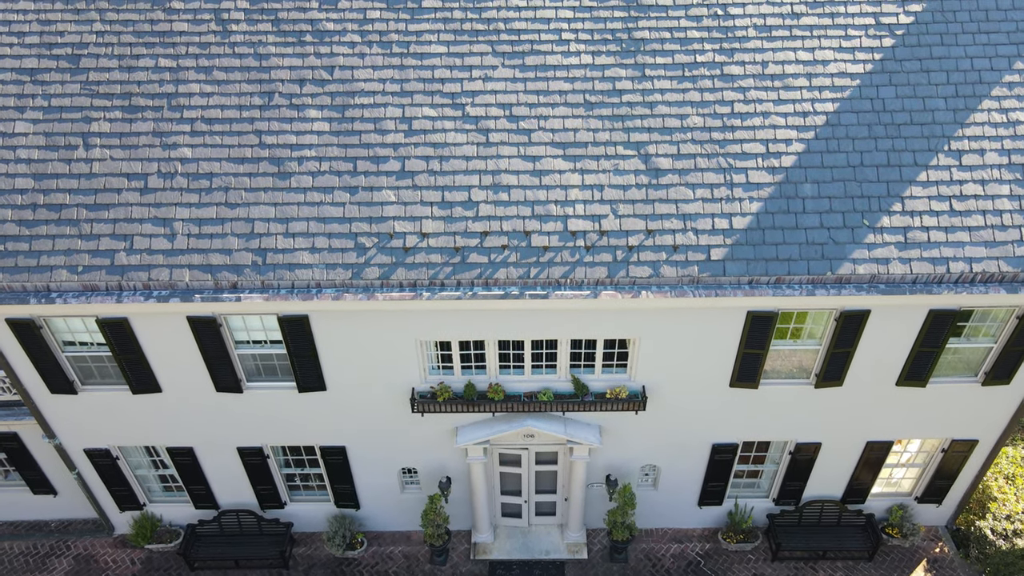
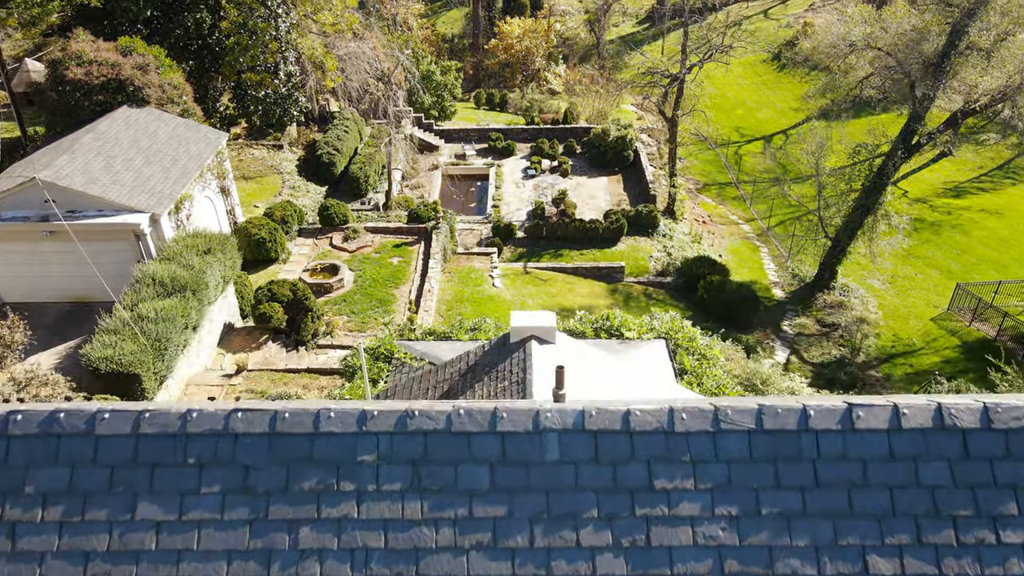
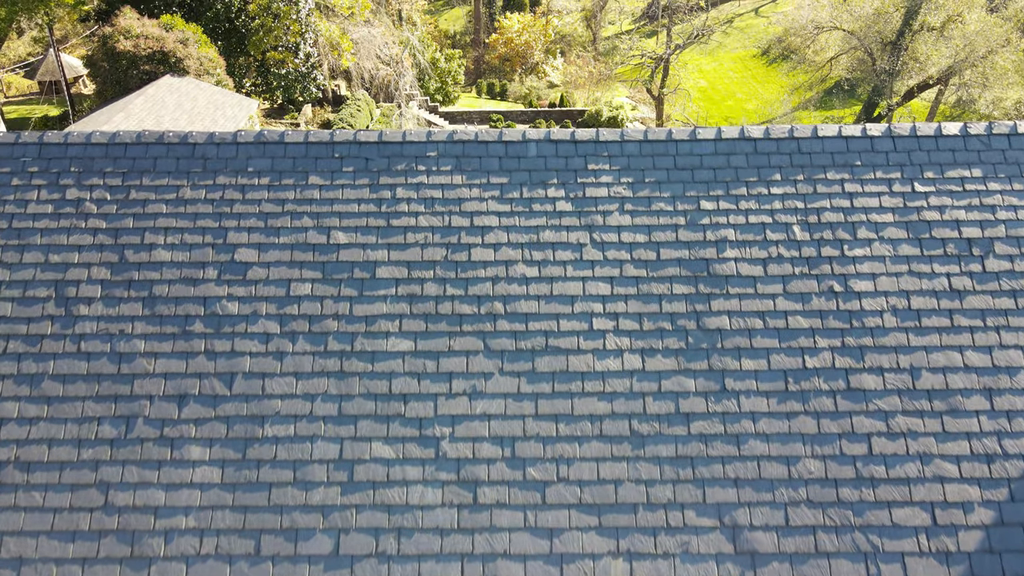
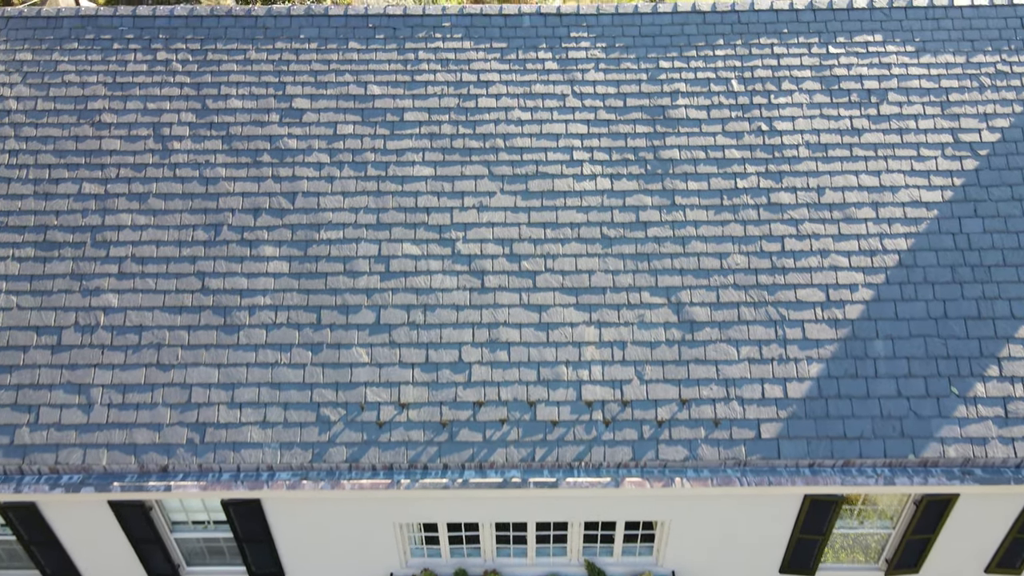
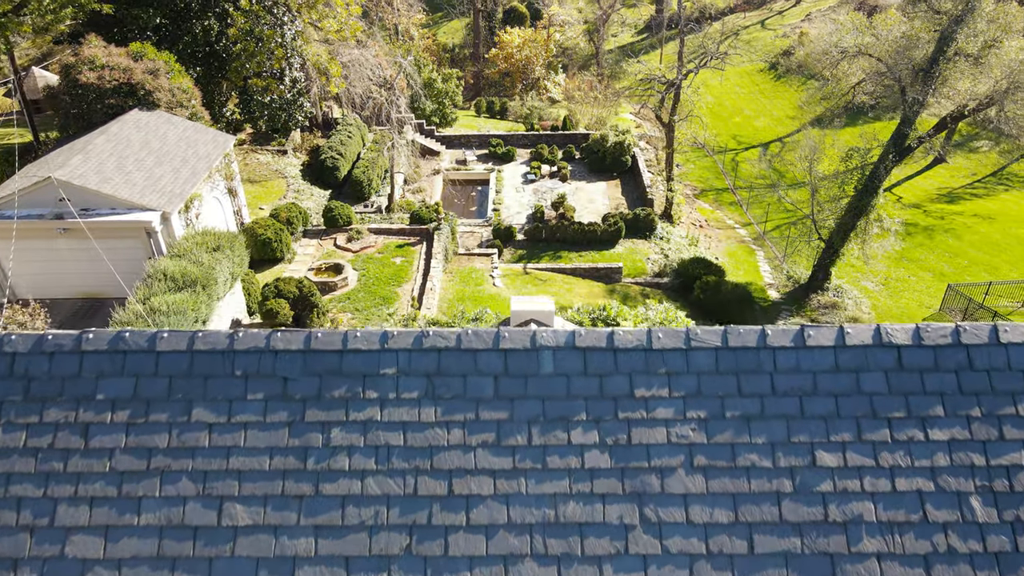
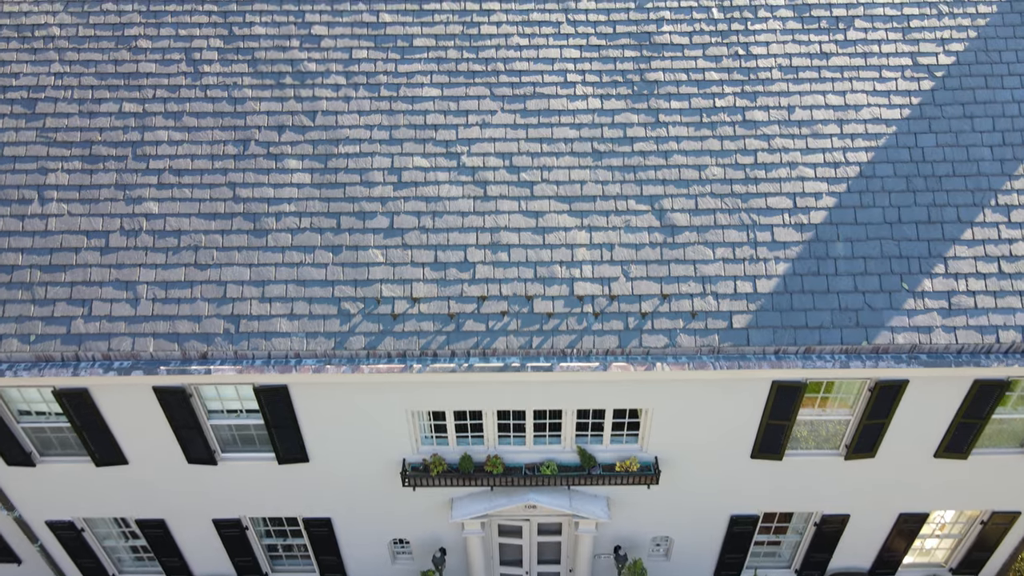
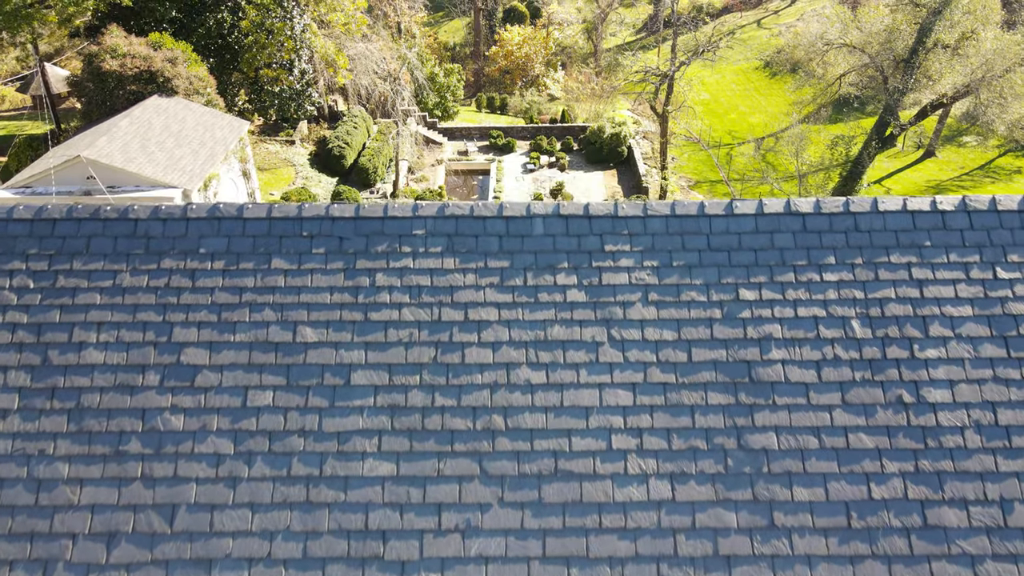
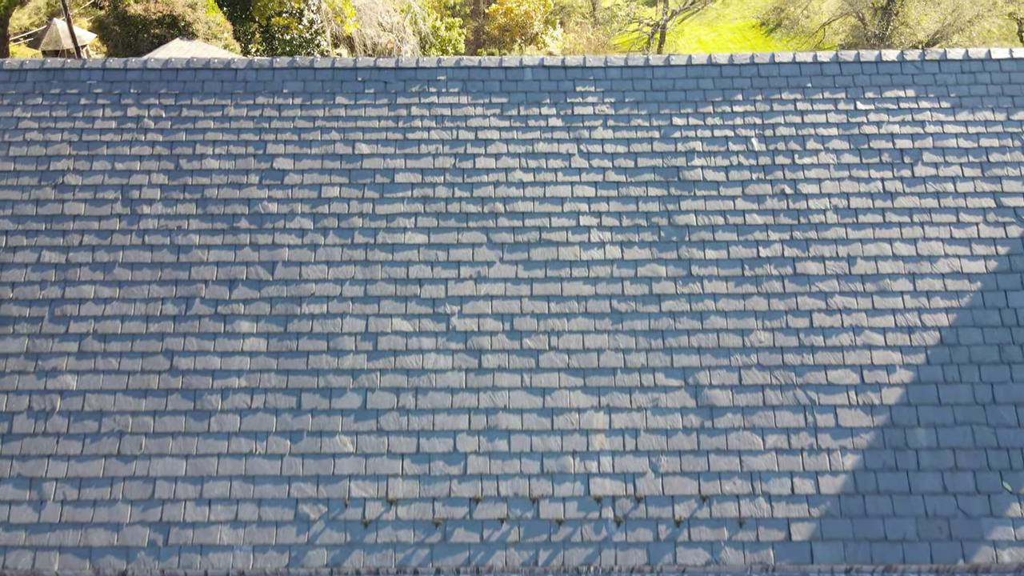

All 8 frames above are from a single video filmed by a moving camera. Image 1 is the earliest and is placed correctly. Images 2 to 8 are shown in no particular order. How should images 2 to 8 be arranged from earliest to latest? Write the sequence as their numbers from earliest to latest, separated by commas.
6, 4, 8, 3, 7, 5, 2
